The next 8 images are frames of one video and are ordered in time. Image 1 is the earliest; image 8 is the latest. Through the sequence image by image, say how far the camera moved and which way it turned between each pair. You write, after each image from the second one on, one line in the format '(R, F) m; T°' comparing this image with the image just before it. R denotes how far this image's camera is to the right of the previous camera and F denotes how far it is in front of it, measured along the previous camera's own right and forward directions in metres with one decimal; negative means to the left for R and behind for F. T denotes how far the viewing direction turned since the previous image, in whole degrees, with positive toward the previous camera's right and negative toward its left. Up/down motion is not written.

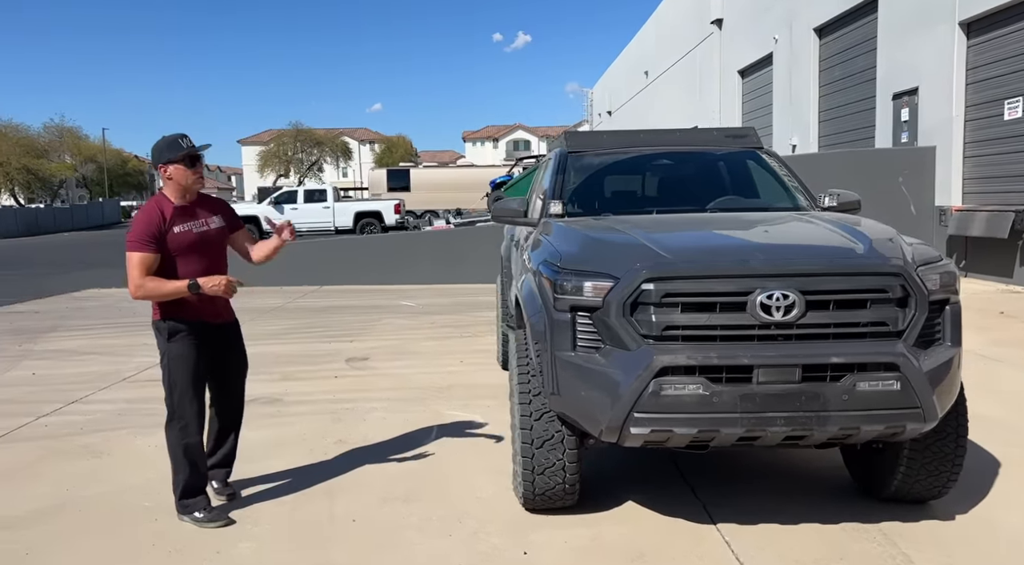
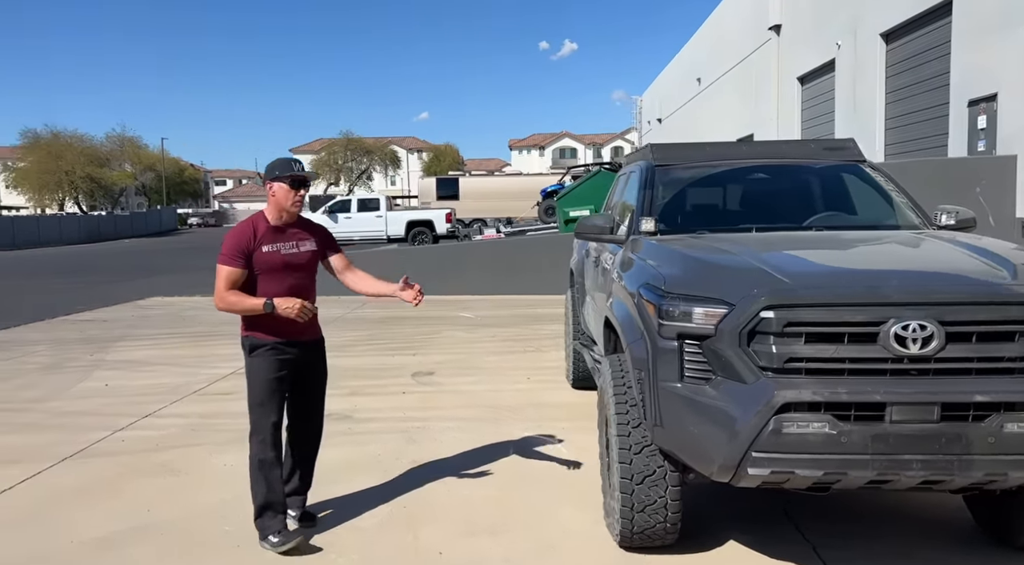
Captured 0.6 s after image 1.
(-0.2, +0.2) m; -3°
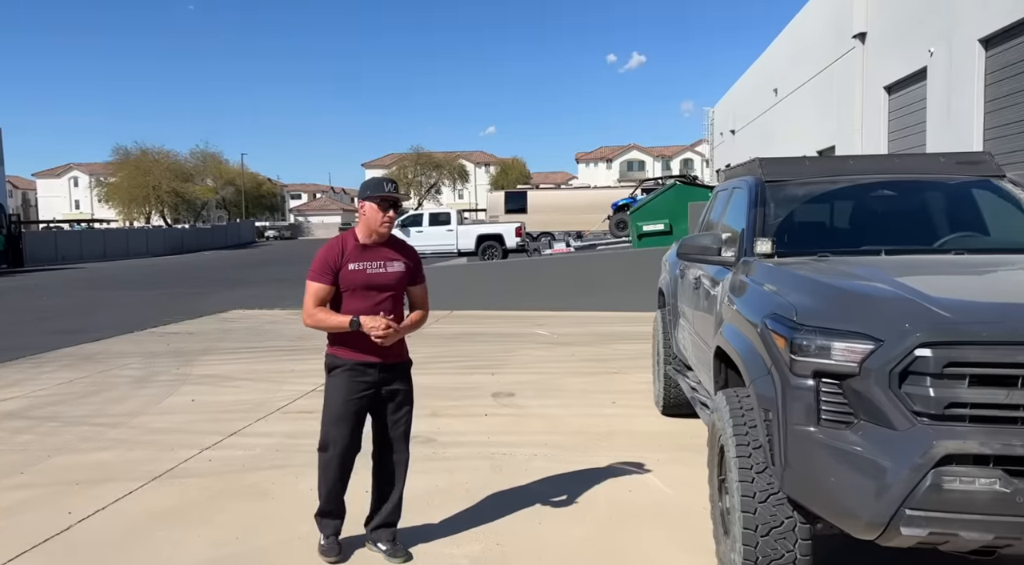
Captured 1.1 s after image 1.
(-0.2, +0.2) m; -5°
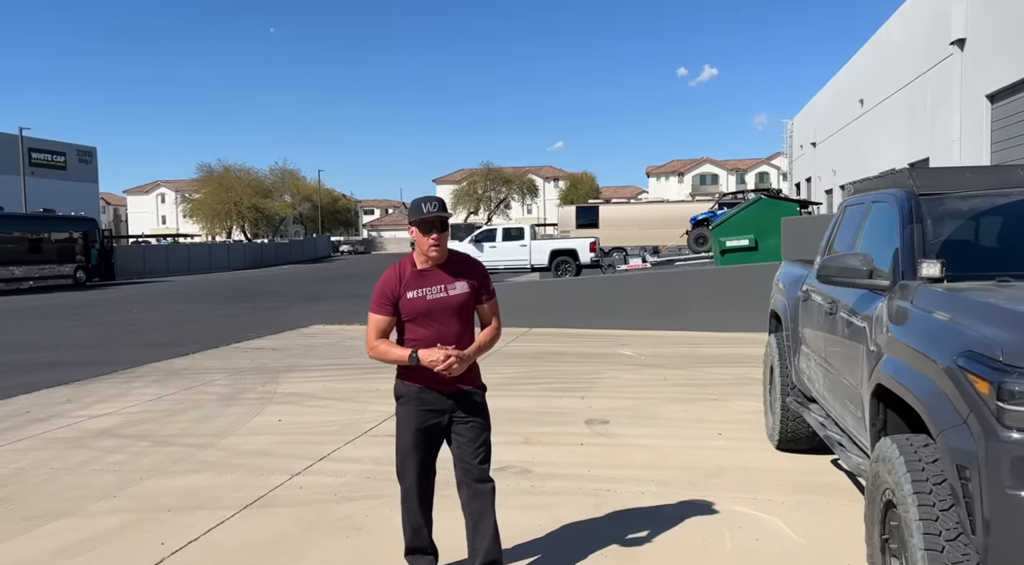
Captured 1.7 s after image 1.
(-0.3, +0.3) m; -5°
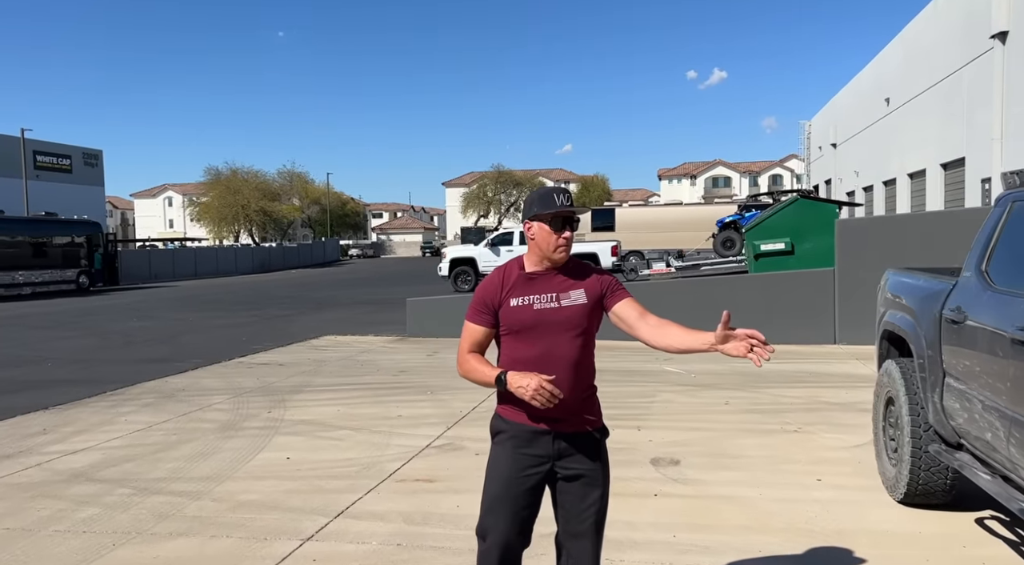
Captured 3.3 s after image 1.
(-0.3, +1.0) m; -1°
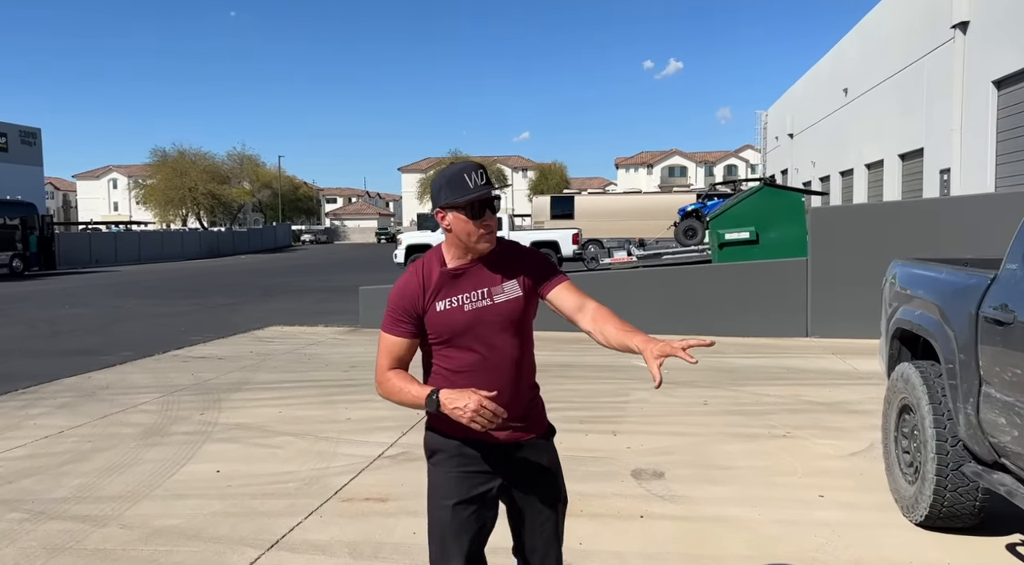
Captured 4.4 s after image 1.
(-0.1, +0.7) m; +3°
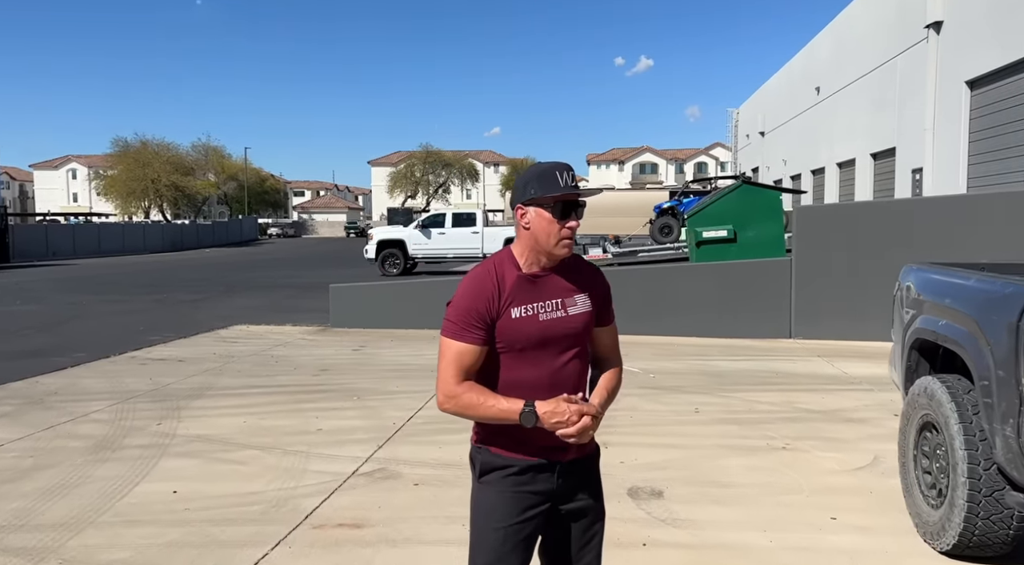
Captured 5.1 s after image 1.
(-0.1, +0.4) m; +2°
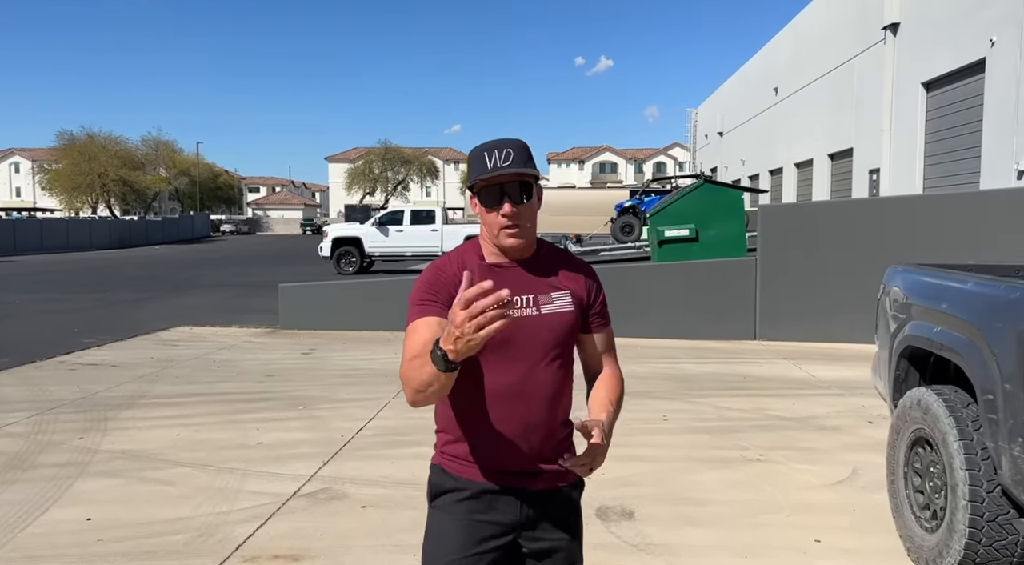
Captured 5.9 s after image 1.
(0.0, +0.4) m; +3°
